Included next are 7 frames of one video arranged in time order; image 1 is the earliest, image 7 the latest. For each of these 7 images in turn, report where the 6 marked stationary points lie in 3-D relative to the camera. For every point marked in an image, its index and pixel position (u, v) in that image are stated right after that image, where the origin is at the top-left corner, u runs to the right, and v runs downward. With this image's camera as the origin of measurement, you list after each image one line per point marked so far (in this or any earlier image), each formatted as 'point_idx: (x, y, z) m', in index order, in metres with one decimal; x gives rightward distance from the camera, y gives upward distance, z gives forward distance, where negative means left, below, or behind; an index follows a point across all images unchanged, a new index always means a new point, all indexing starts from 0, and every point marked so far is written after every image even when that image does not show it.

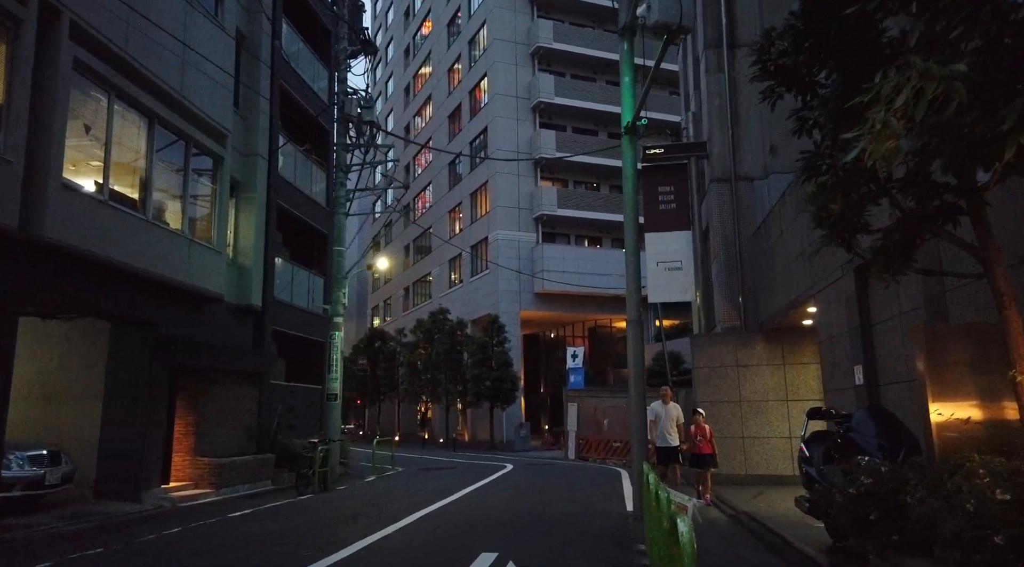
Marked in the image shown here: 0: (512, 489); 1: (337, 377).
0: (0.0, -5.4, +18.8) m
1: (-4.4, -2.3, +17.7) m
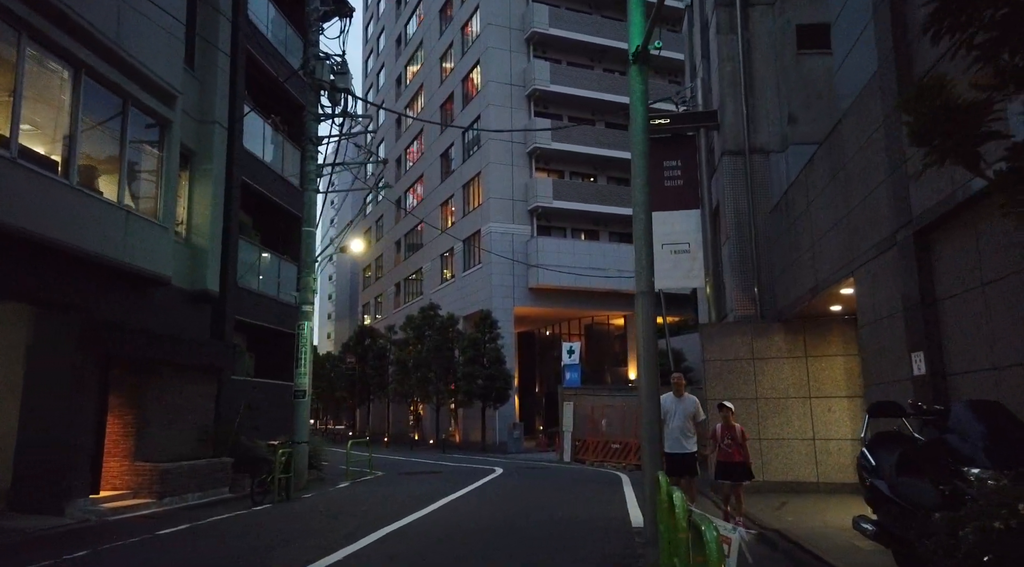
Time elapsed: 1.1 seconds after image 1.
0: (-0.3, -5.1, +17.0) m
1: (-4.6, -2.0, +15.9) m
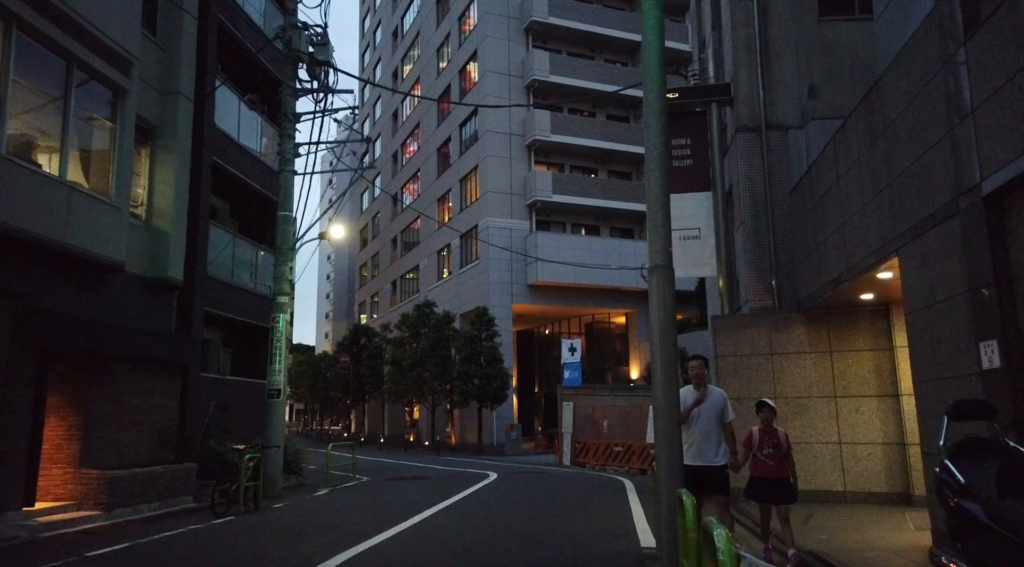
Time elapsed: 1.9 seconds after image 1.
0: (-0.4, -4.8, +15.7) m
1: (-4.7, -1.8, +14.5) m
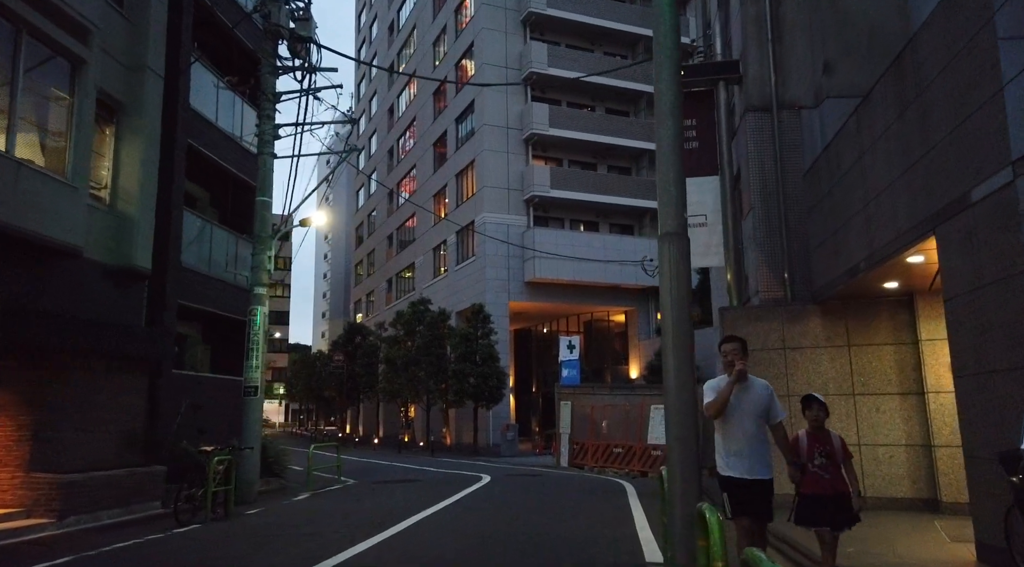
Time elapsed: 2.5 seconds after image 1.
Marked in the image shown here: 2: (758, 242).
0: (-0.5, -4.6, +14.7) m
1: (-4.9, -1.6, +13.6) m
2: (+4.5, +0.8, +13.1) m
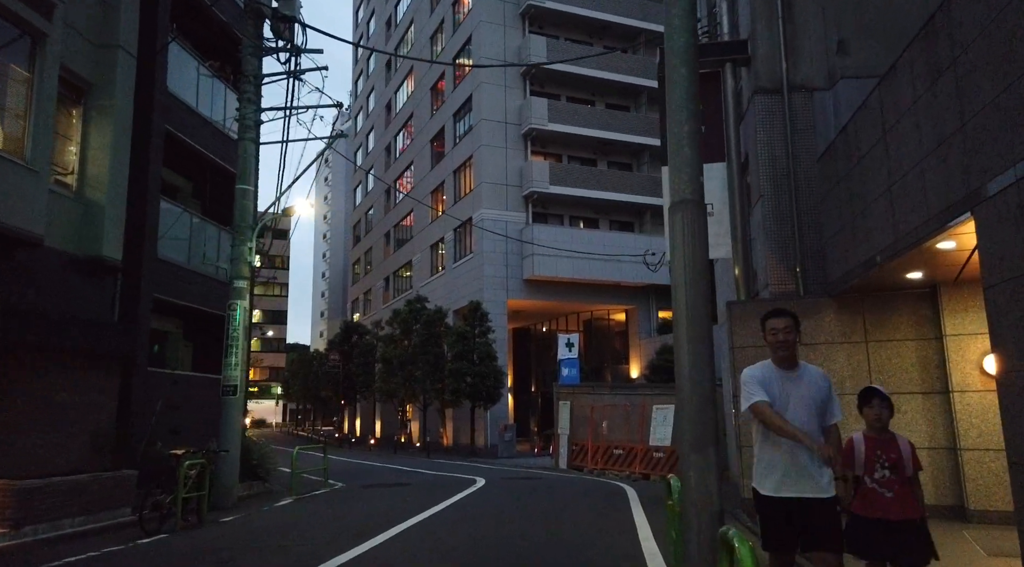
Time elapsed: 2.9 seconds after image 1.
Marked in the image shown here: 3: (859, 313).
0: (-0.6, -4.5, +14.0) m
1: (-5.0, -1.4, +12.8) m
2: (+4.4, +0.9, +12.3) m
3: (+5.4, -0.4, +11.0) m
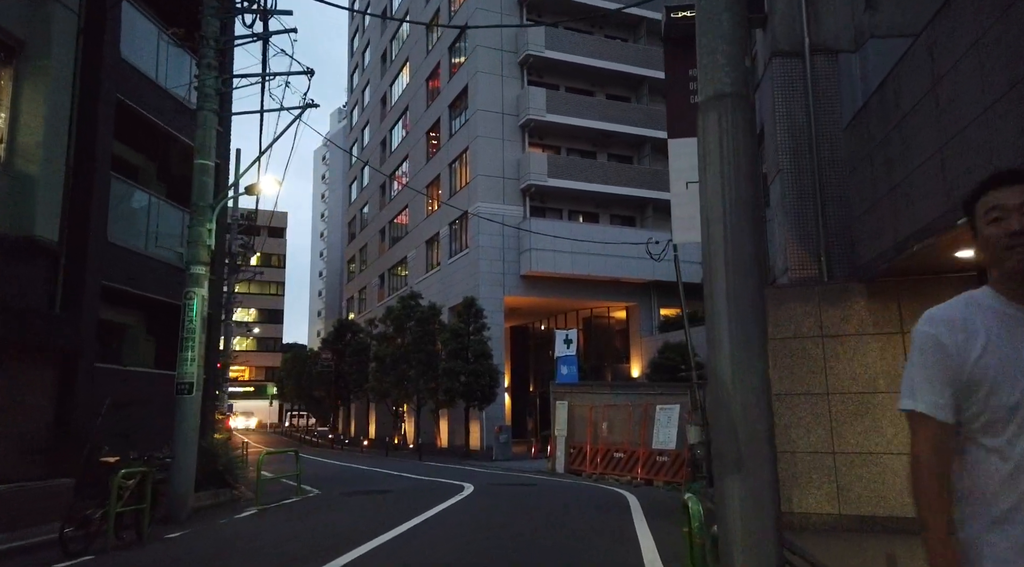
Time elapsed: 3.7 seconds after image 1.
0: (-0.8, -4.3, +12.6) m
1: (-5.1, -1.2, +11.5) m
2: (+4.3, +1.1, +11.0) m
3: (+5.2, -0.2, +9.6) m
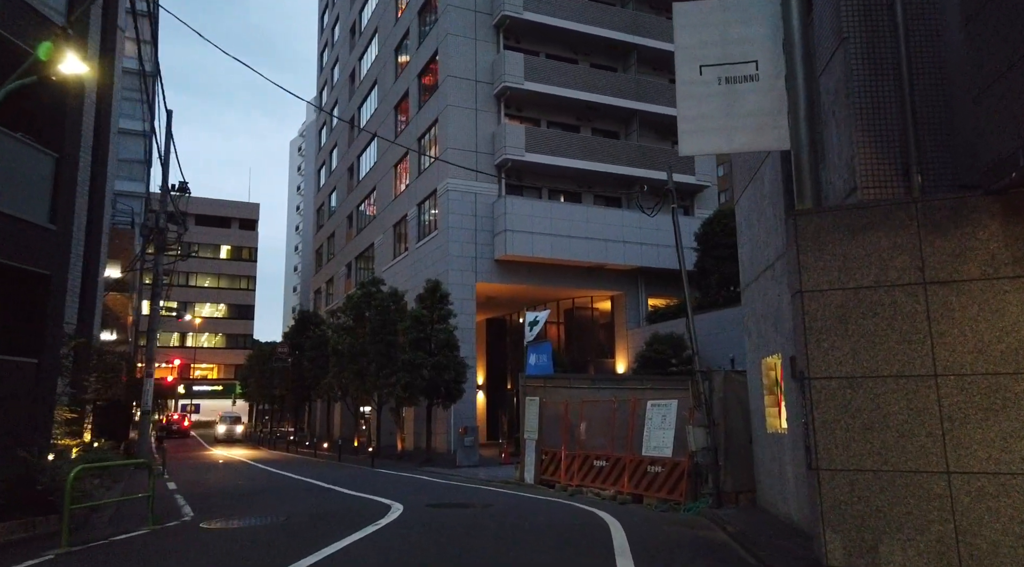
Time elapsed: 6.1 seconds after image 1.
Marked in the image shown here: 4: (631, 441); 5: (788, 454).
0: (-1.6, -3.5, +8.7) m
1: (-6.0, -0.4, +7.5) m
2: (+3.5, +1.9, +7.2) m
3: (+4.4, +0.5, +5.8) m
4: (+2.6, -3.5, +15.7) m
5: (+3.9, -2.4, +10.0) m
